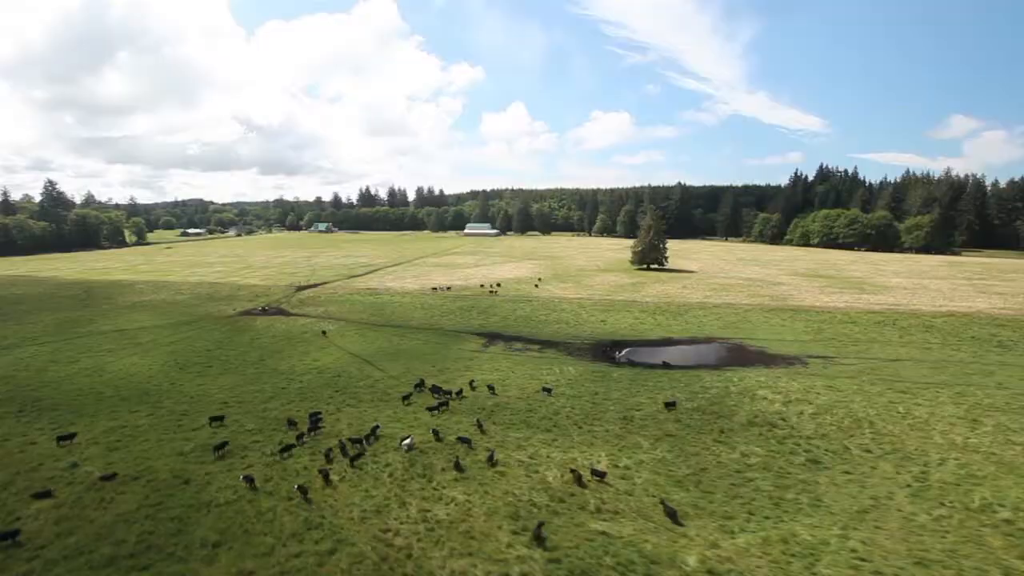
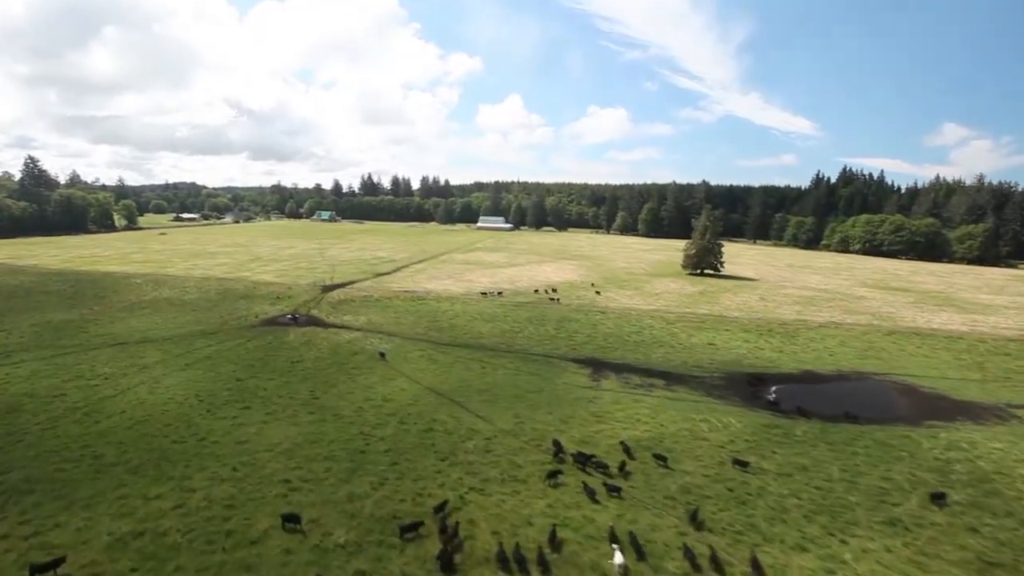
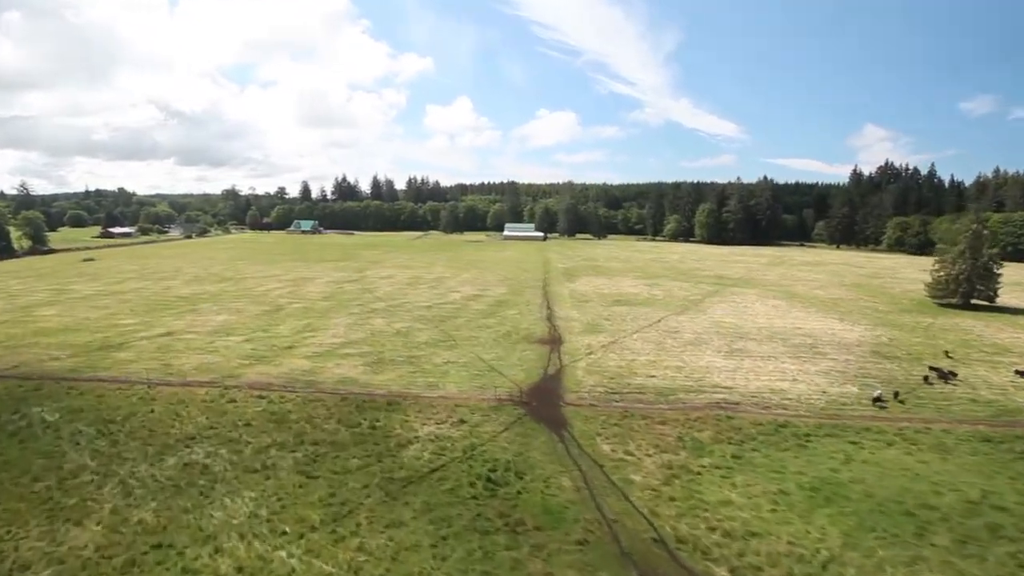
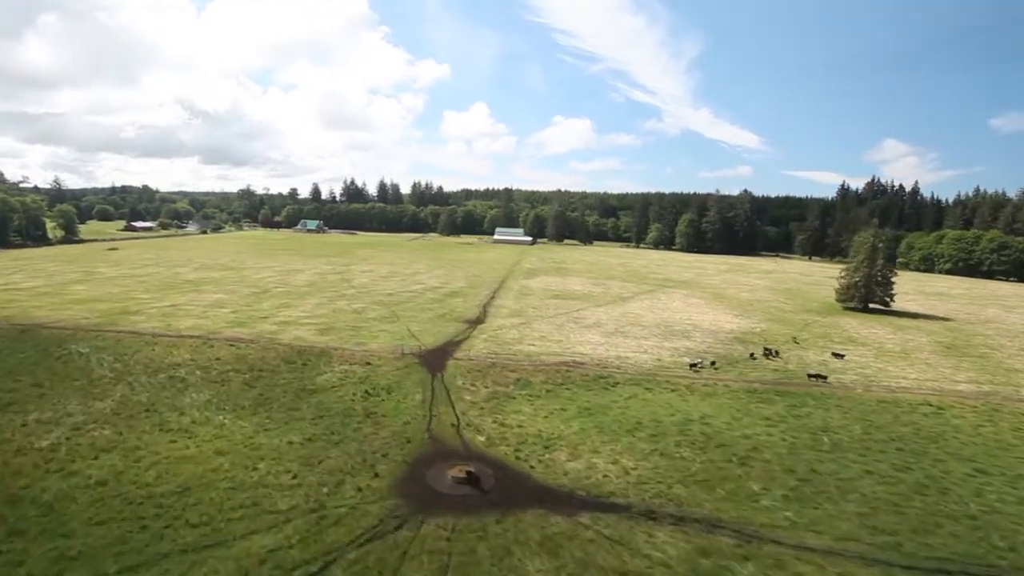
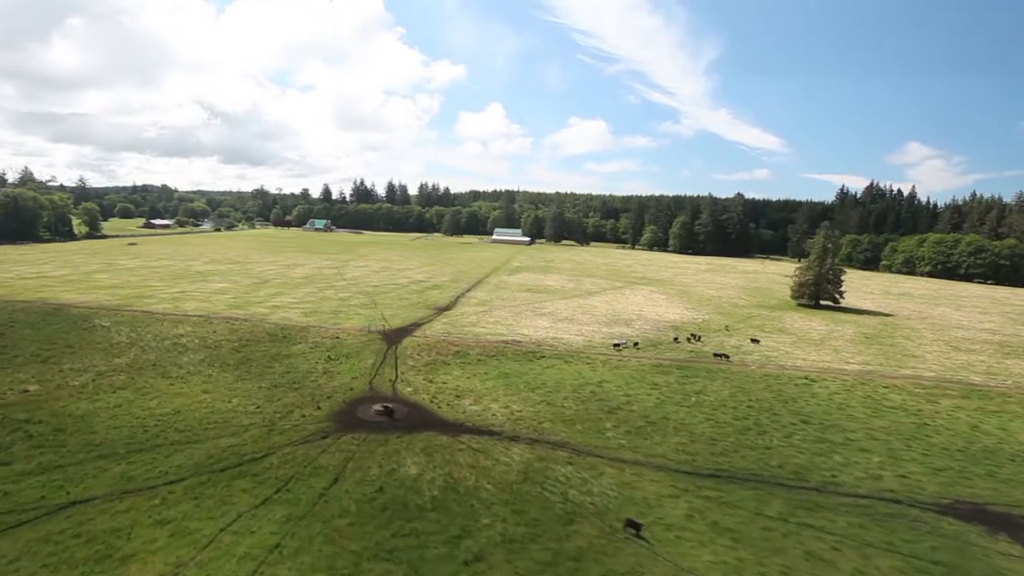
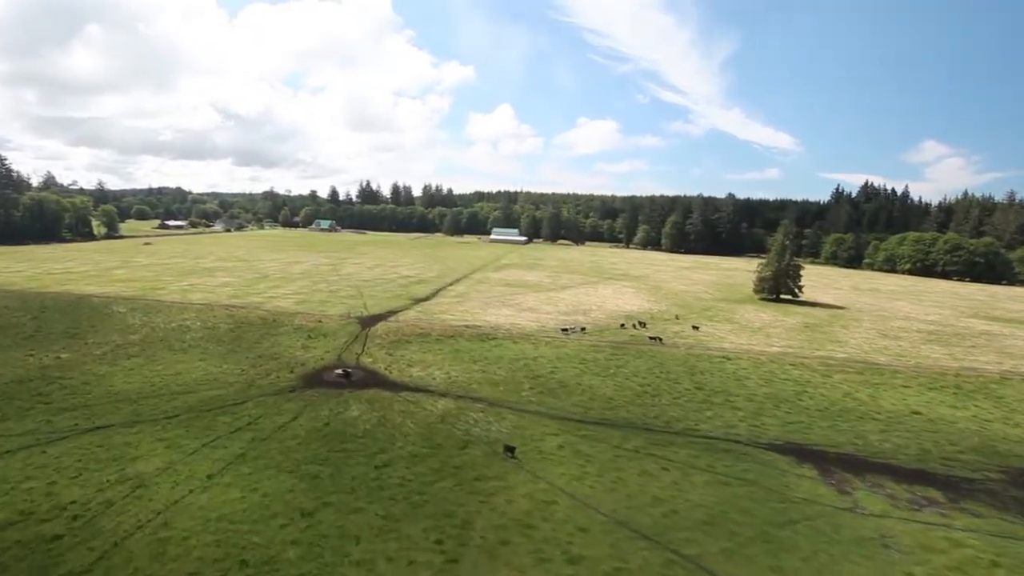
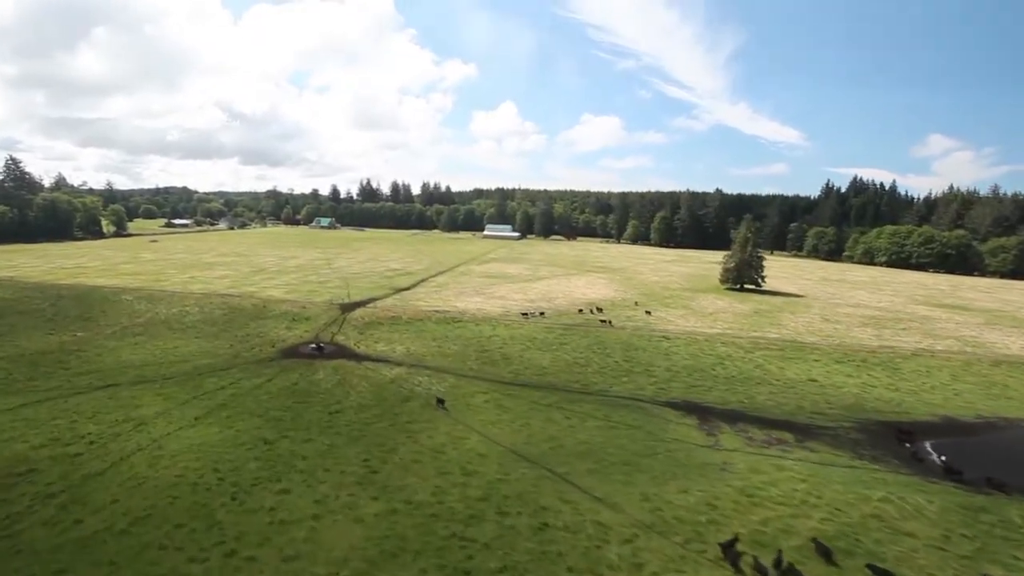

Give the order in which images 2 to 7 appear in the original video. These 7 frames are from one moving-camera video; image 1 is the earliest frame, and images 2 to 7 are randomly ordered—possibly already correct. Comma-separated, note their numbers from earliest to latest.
2, 7, 6, 5, 4, 3
